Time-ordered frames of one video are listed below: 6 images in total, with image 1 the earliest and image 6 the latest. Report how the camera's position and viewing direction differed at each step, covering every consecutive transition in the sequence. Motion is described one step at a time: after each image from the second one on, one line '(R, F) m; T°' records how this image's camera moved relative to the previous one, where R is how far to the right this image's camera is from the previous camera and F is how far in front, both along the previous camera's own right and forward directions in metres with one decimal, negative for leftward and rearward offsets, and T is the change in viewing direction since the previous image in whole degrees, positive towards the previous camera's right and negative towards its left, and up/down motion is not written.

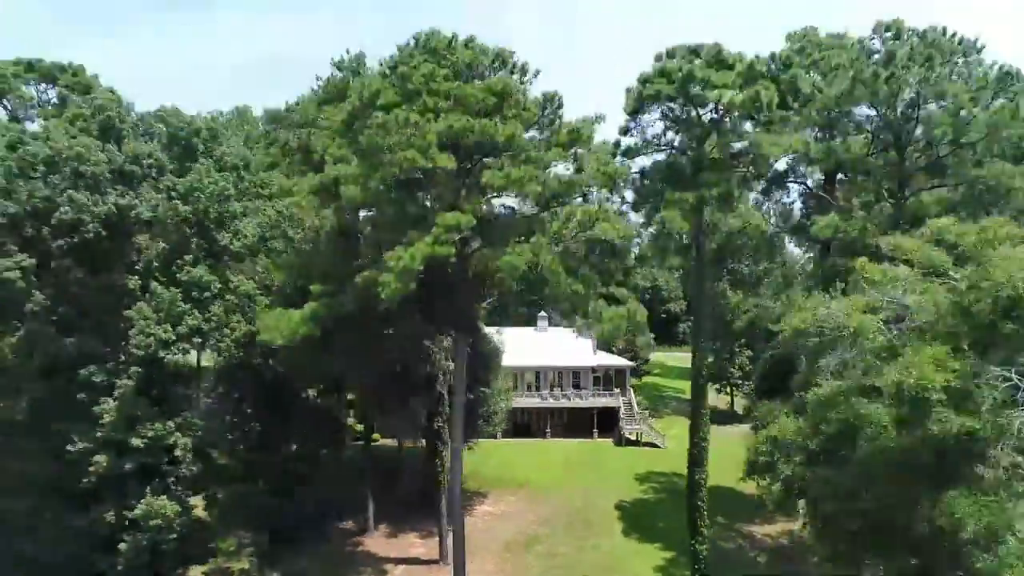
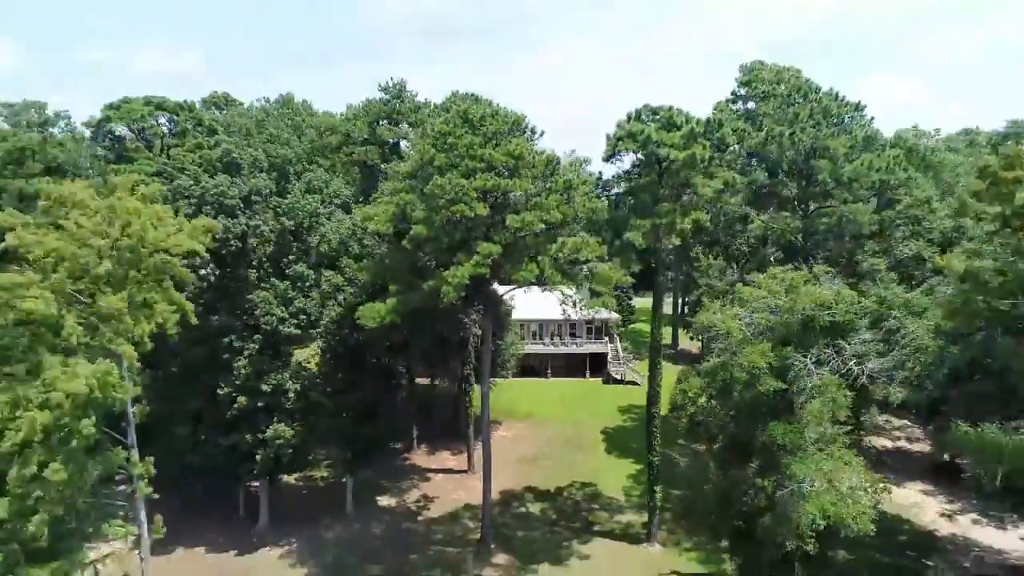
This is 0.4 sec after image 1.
(-0.2, -5.6) m; 0°
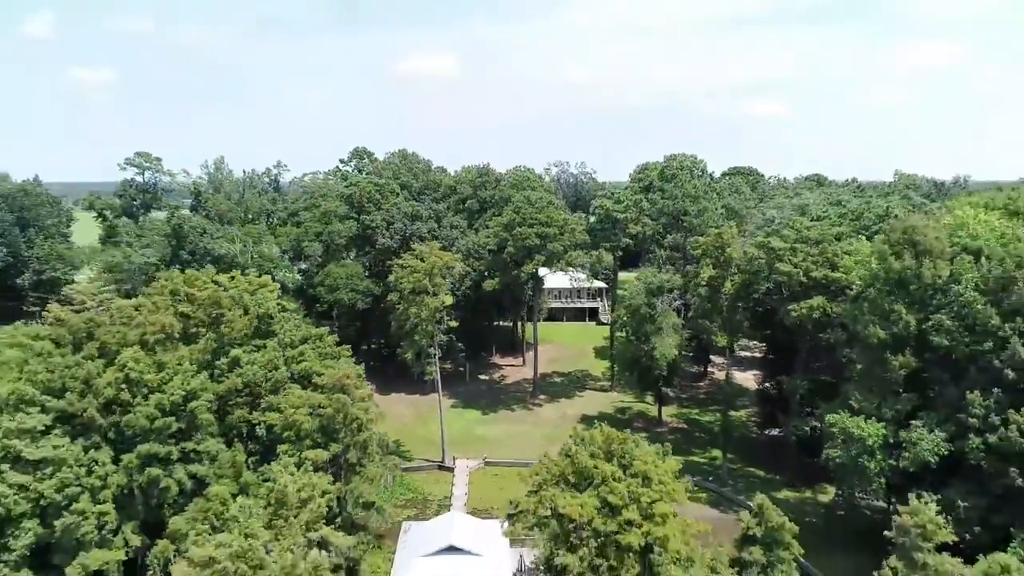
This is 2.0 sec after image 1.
(-1.2, -22.8) m; -1°
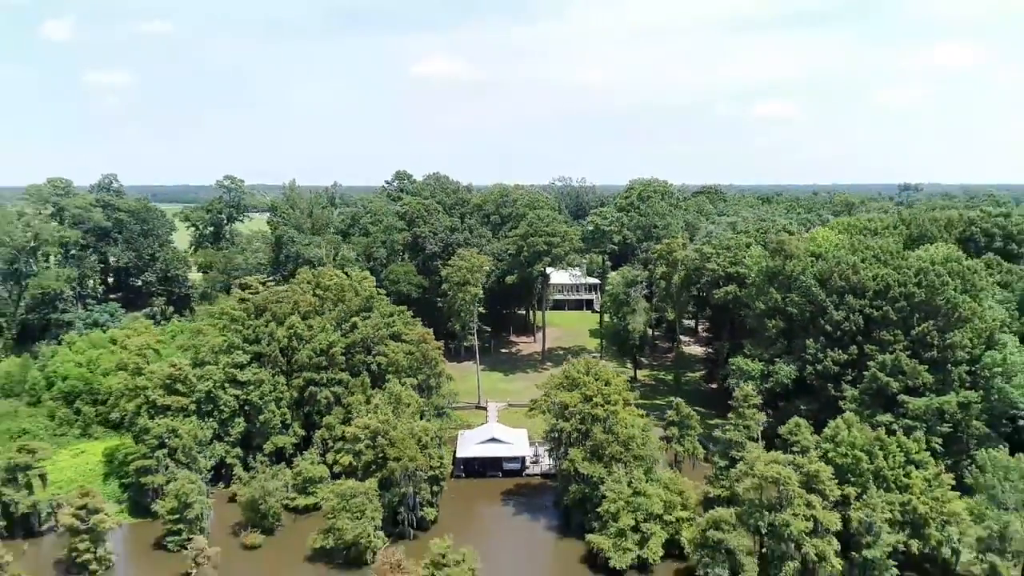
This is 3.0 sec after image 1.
(-0.7, -14.1) m; 0°
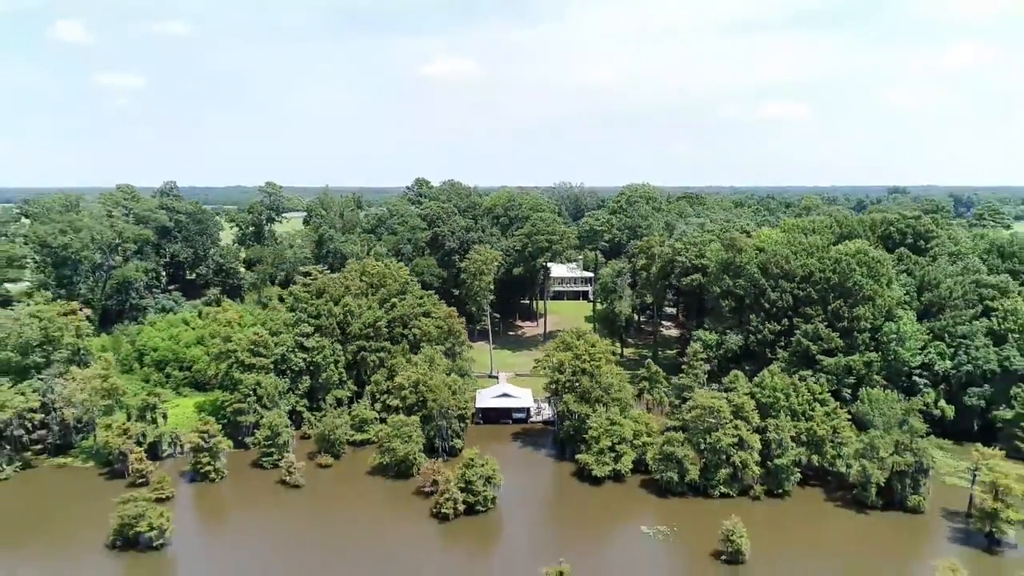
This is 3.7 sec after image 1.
(-0.4, -9.9) m; 0°
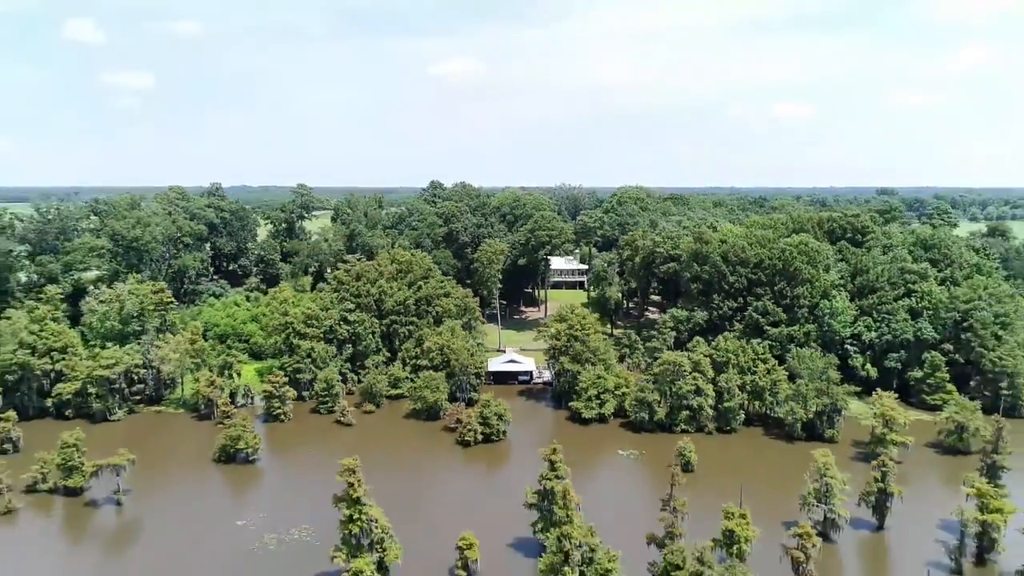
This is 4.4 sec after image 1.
(-0.3, -9.9) m; 0°
